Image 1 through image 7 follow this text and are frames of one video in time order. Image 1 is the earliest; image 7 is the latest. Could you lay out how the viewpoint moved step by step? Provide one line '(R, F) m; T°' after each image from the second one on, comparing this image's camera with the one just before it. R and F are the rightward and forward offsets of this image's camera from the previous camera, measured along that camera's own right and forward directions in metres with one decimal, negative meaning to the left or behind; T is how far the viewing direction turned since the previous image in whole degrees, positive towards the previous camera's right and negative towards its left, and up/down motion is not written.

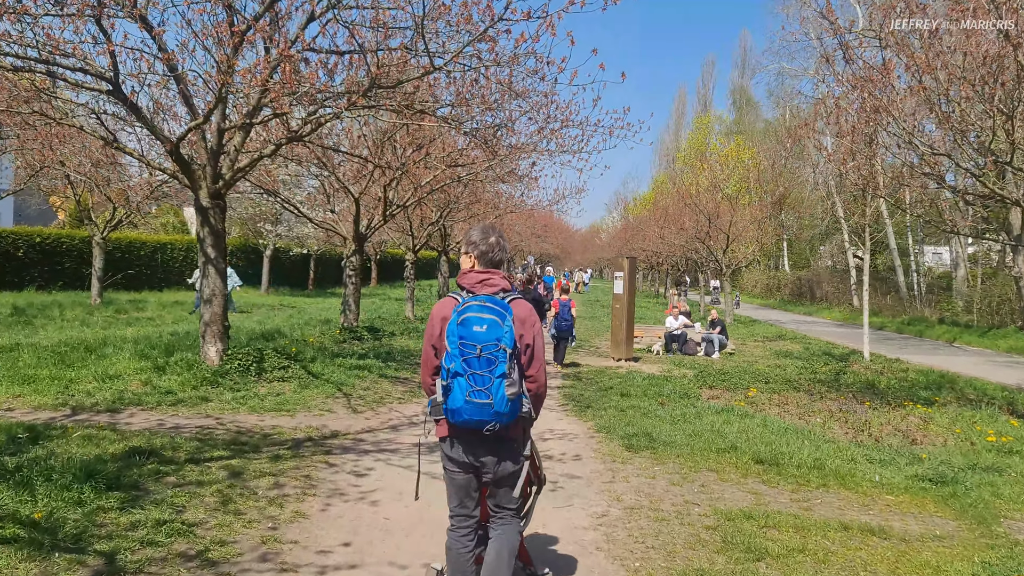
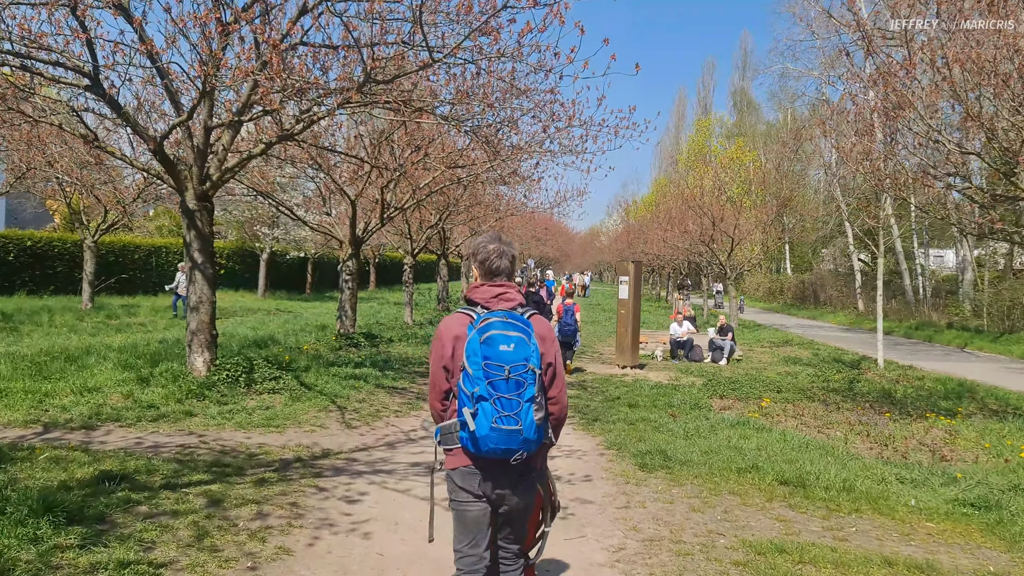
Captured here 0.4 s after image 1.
(0.0, +0.4) m; 0°
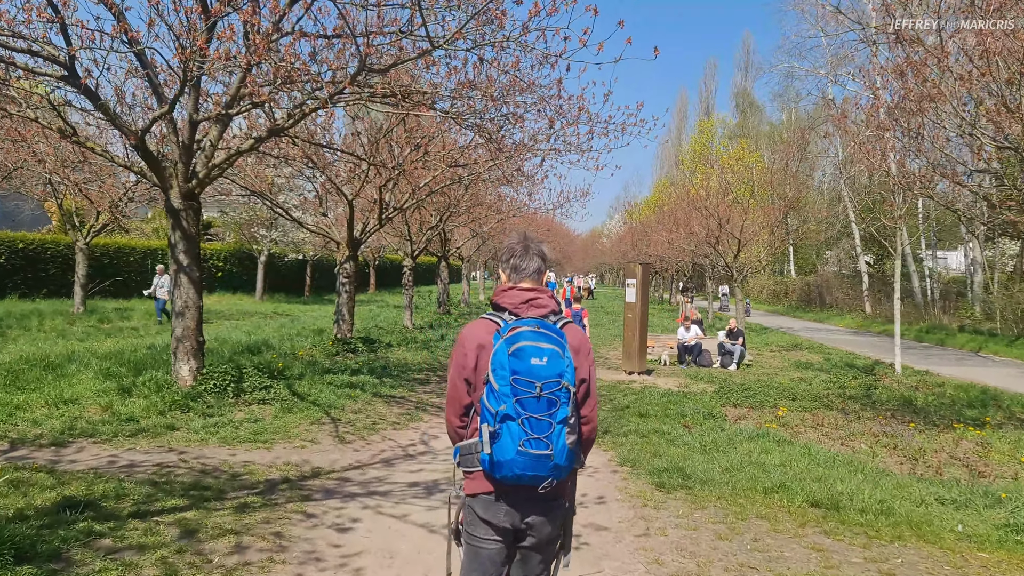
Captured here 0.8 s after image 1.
(0.0, +0.5) m; 0°
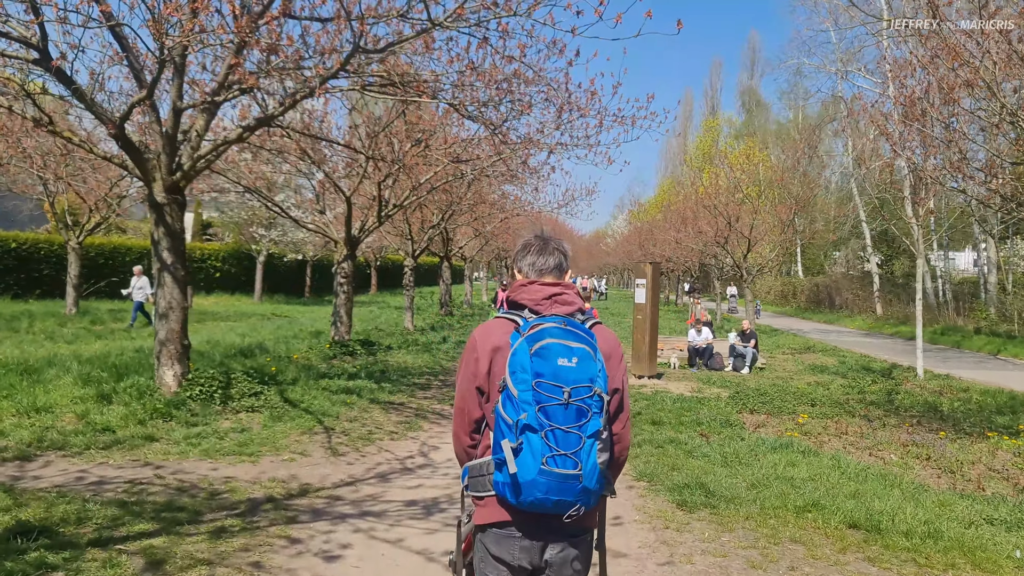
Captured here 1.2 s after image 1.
(0.0, +0.5) m; 0°
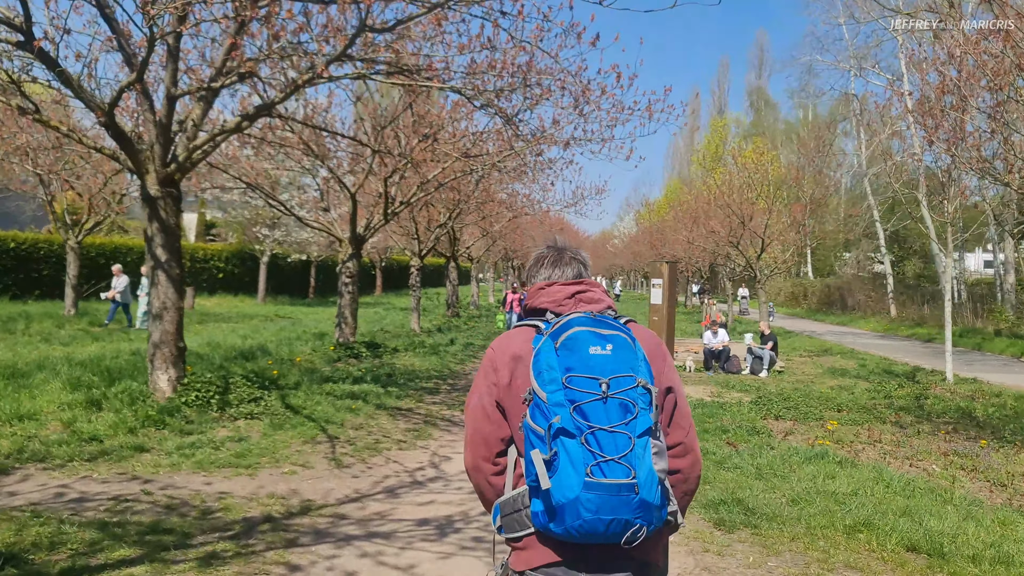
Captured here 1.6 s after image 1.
(-0.1, +0.4) m; 0°
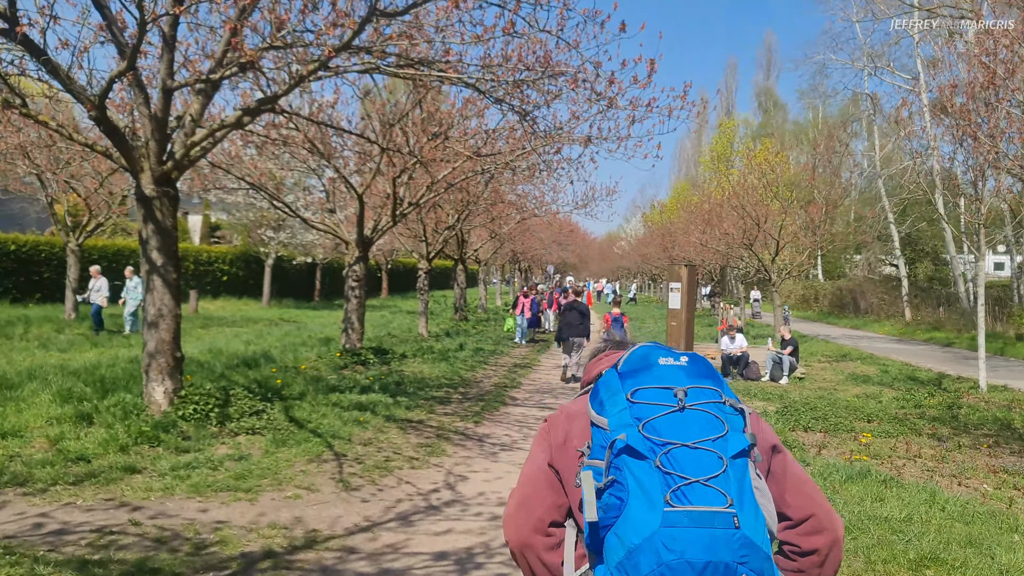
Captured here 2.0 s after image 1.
(-0.1, +0.4) m; 0°
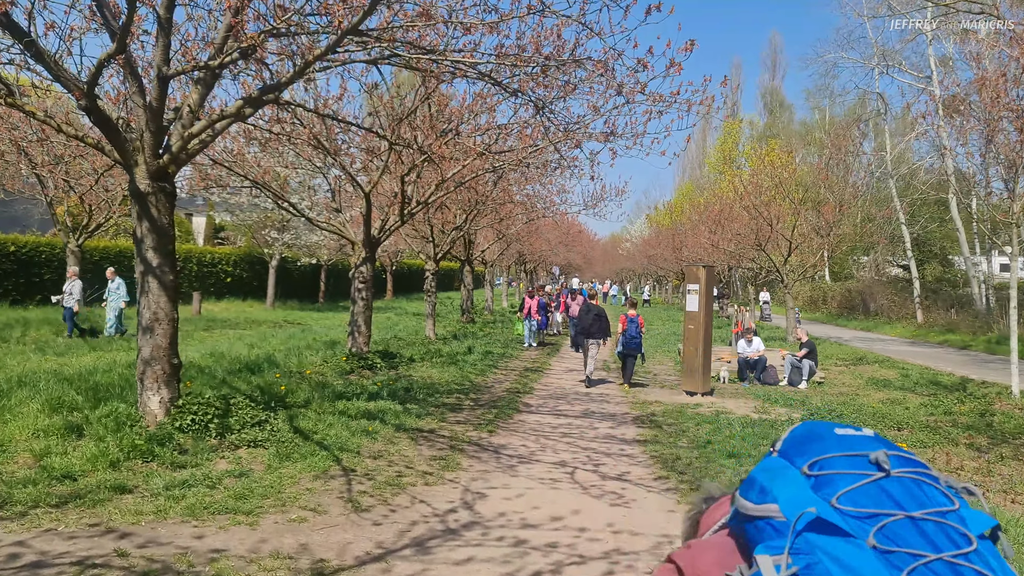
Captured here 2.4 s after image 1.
(-0.1, +0.4) m; 0°
